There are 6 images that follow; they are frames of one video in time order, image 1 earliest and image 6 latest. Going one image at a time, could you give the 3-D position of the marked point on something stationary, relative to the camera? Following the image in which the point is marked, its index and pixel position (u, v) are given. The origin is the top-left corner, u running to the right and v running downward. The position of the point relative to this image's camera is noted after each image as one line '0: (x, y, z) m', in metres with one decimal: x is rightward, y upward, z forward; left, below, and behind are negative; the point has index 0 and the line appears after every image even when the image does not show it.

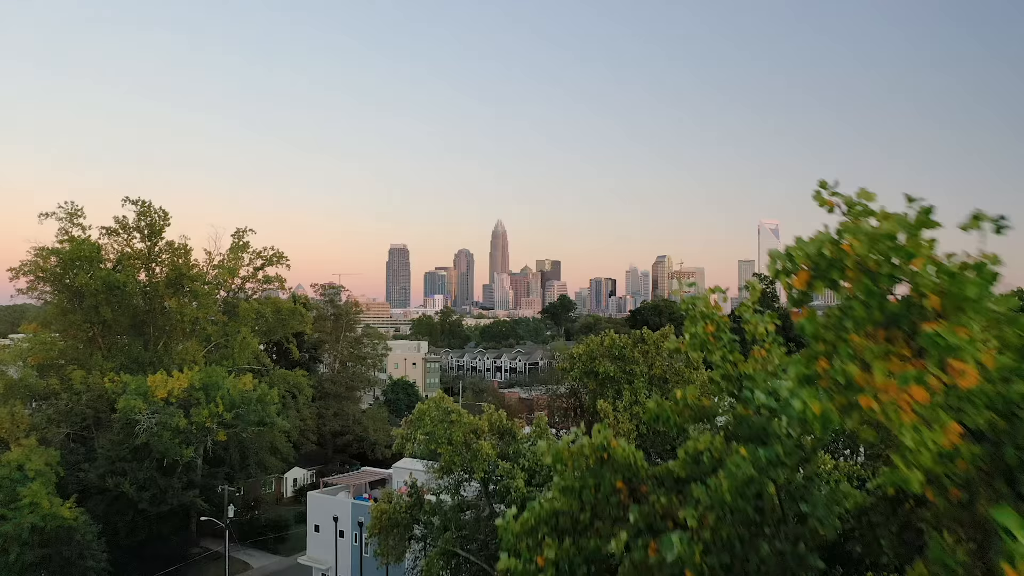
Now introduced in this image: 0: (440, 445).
0: (-1.1, -2.4, +11.0) m
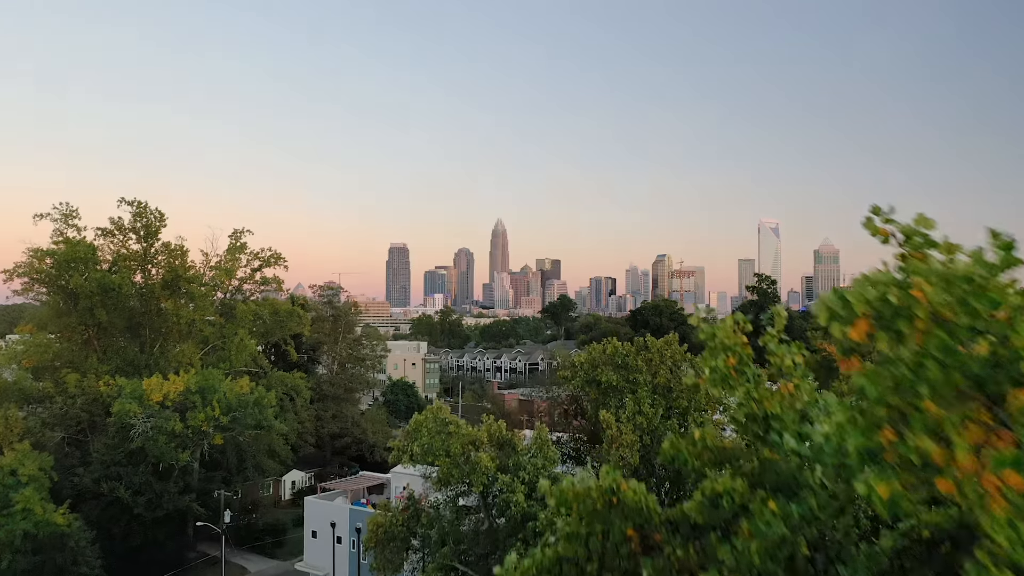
0: (-1.1, -2.5, +10.7) m
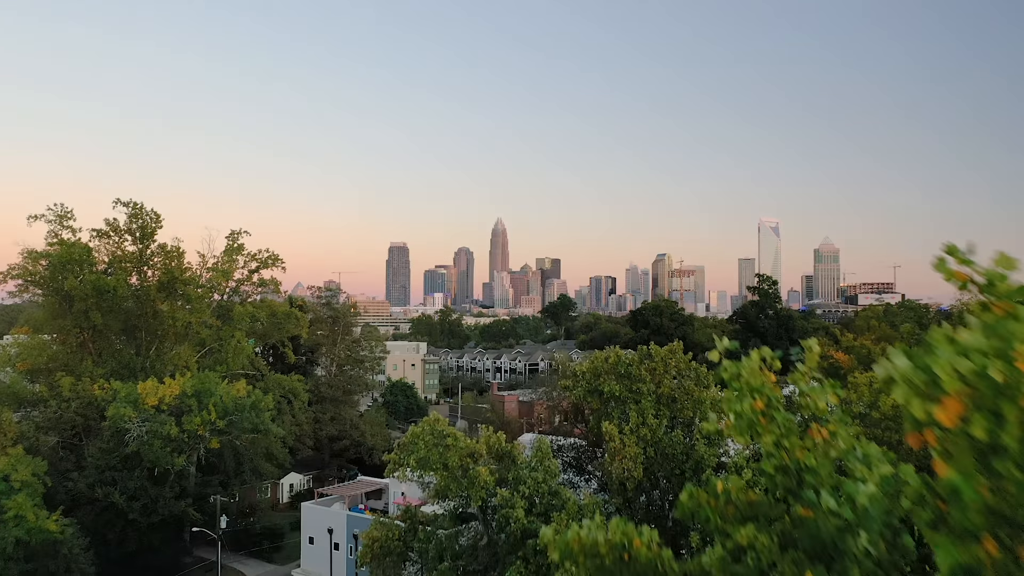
0: (-1.1, -2.7, +10.4) m
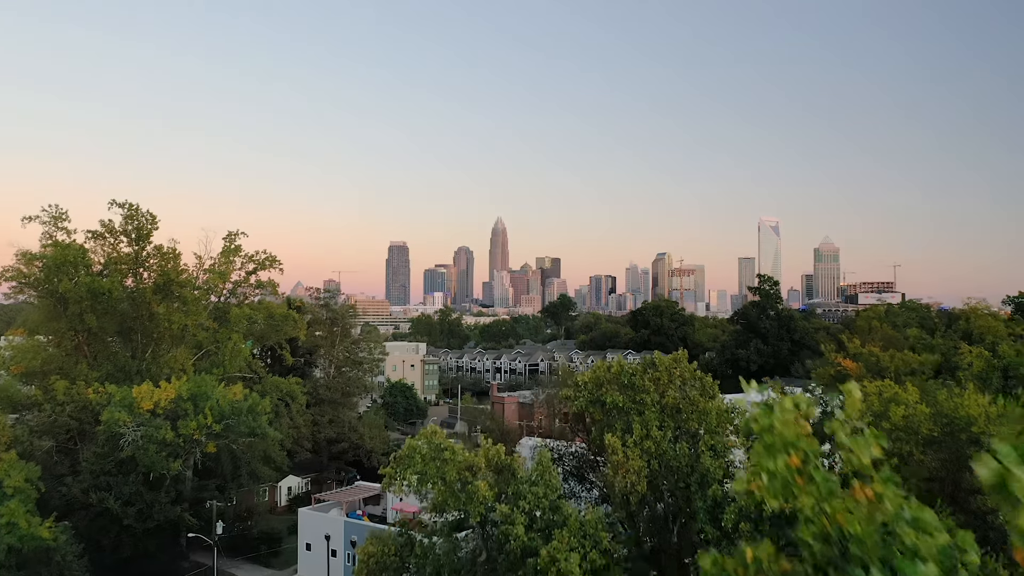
0: (-1.1, -2.8, +10.0) m
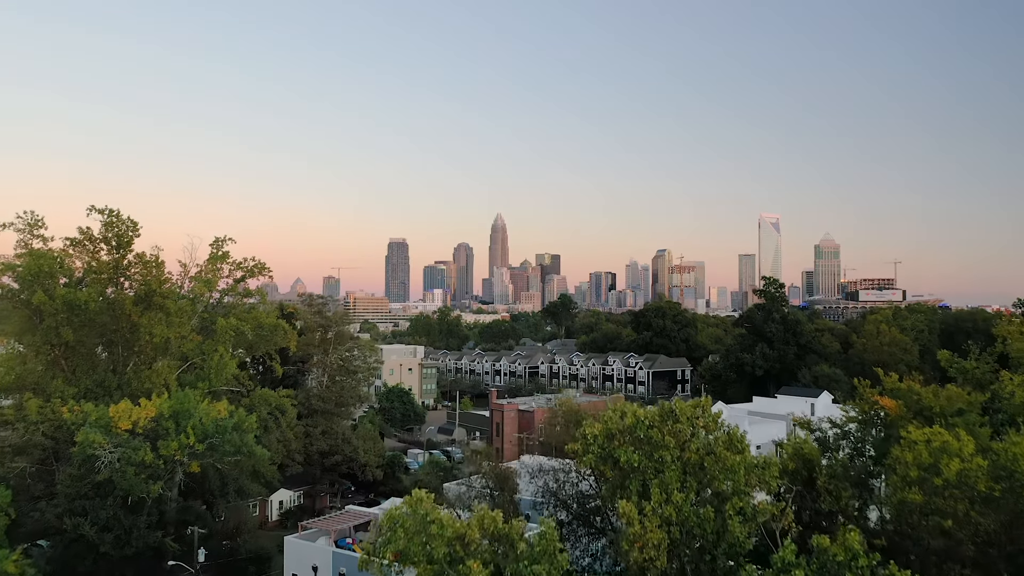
0: (-1.1, -3.3, +8.6) m
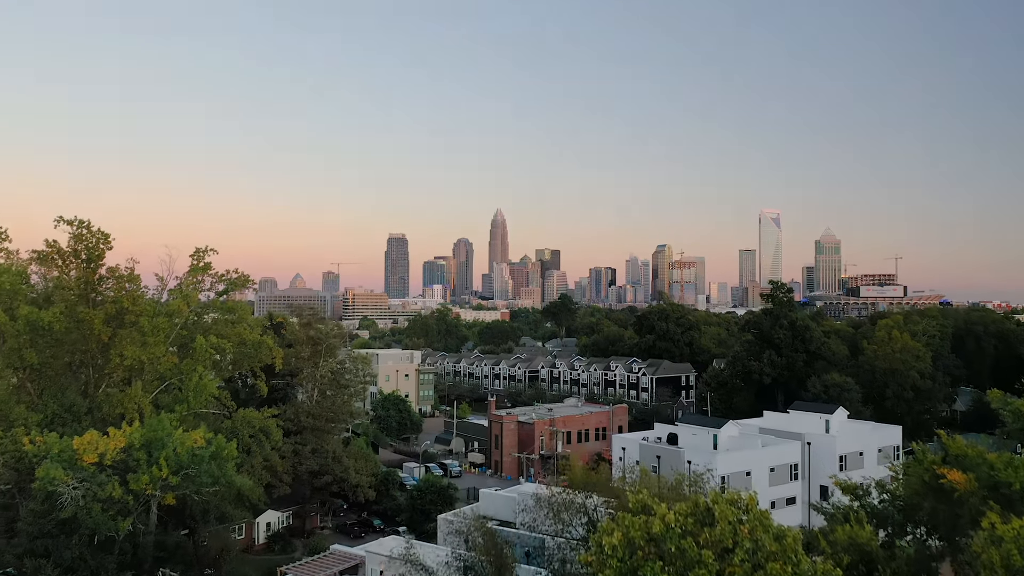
0: (-1.2, -4.1, +6.6) m
